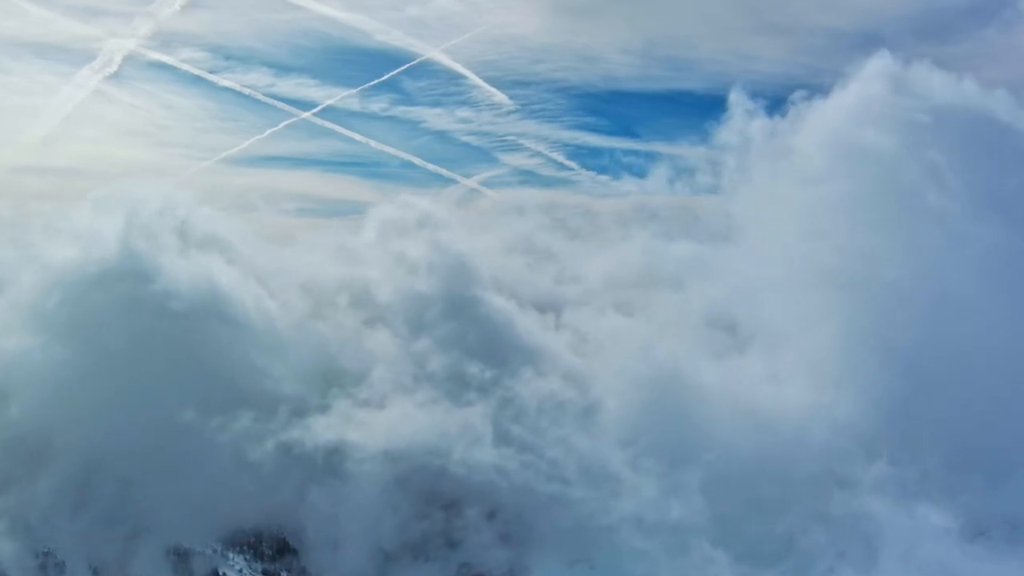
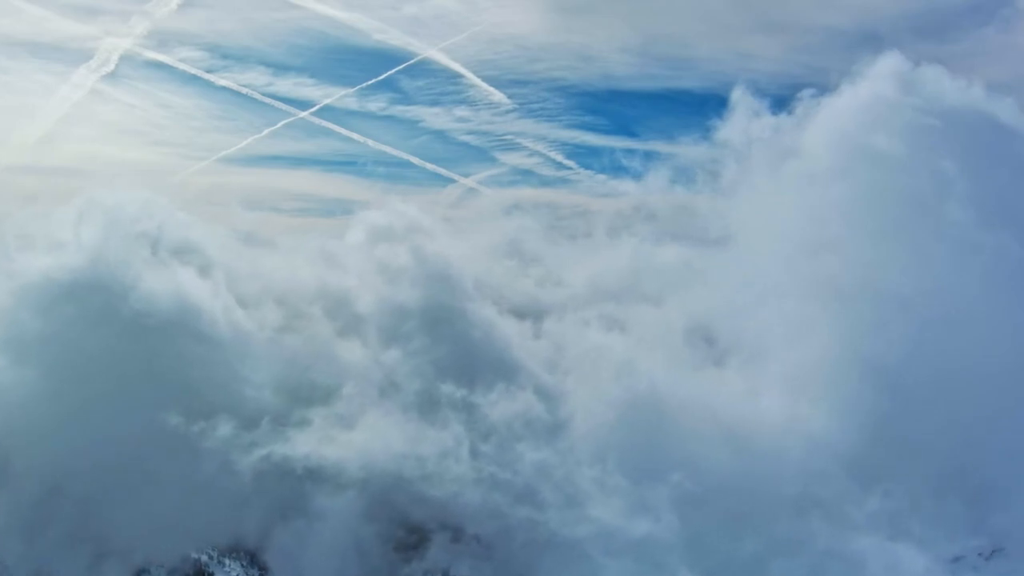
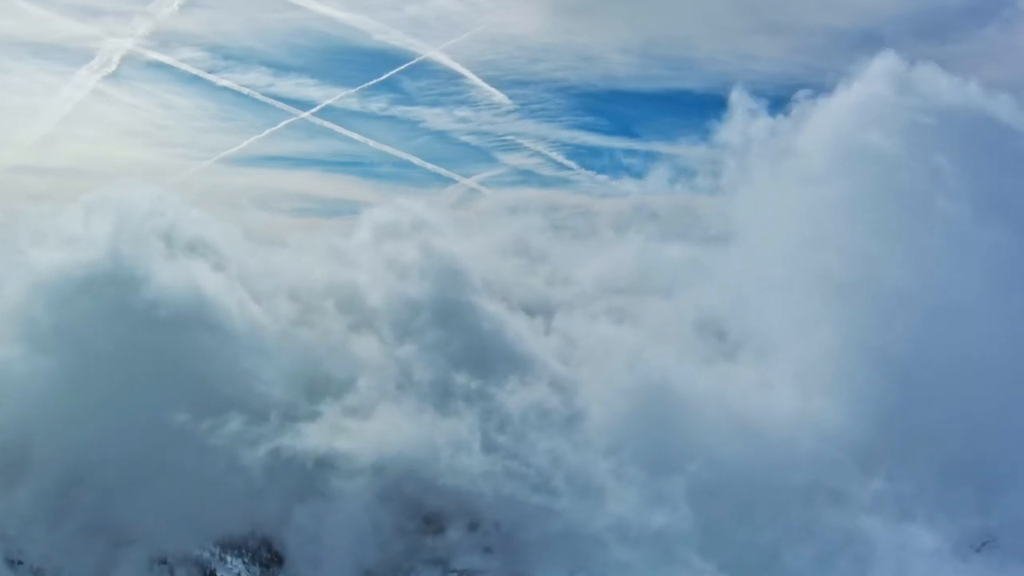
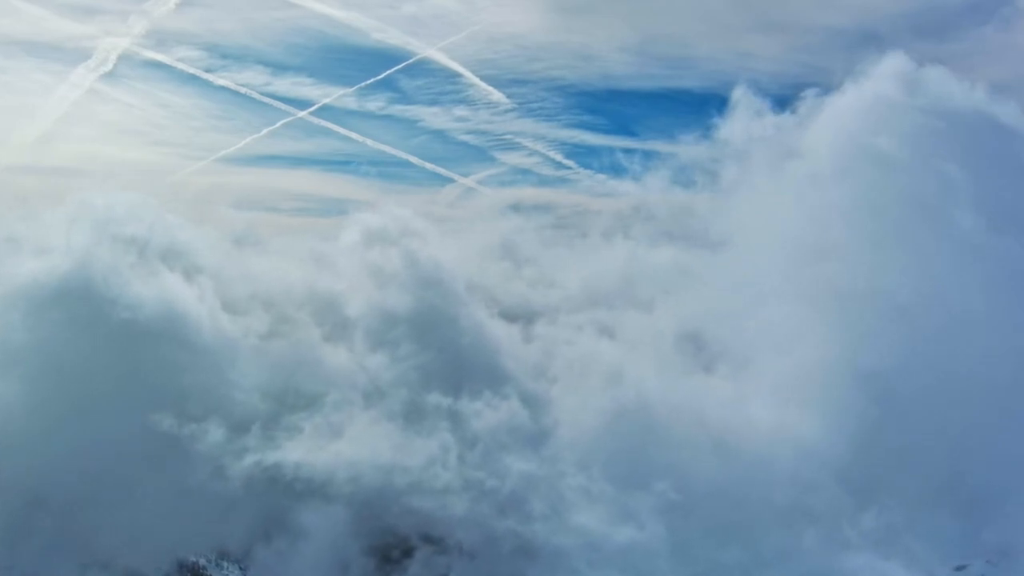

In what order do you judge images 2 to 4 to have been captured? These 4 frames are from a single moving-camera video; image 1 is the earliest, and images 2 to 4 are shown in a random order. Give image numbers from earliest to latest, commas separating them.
3, 2, 4
